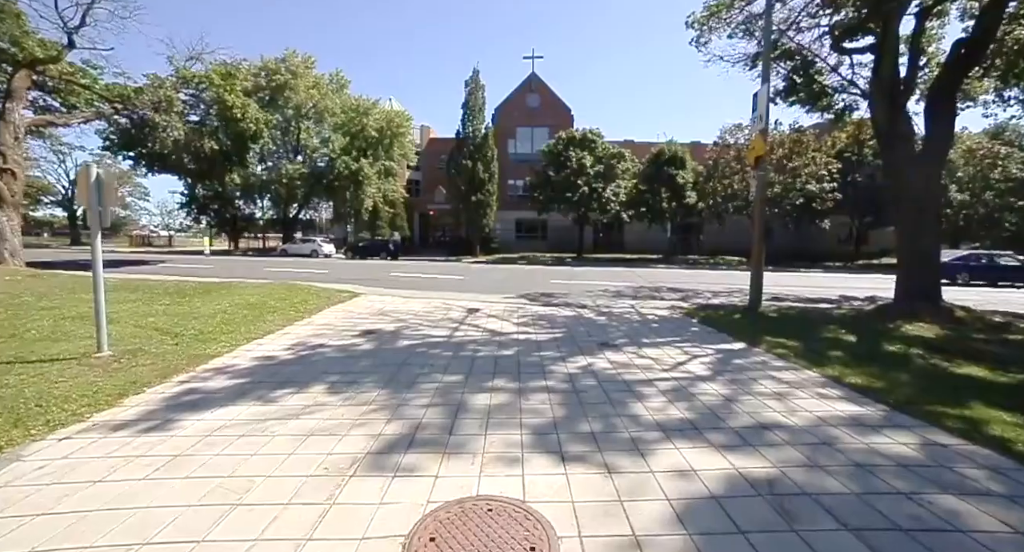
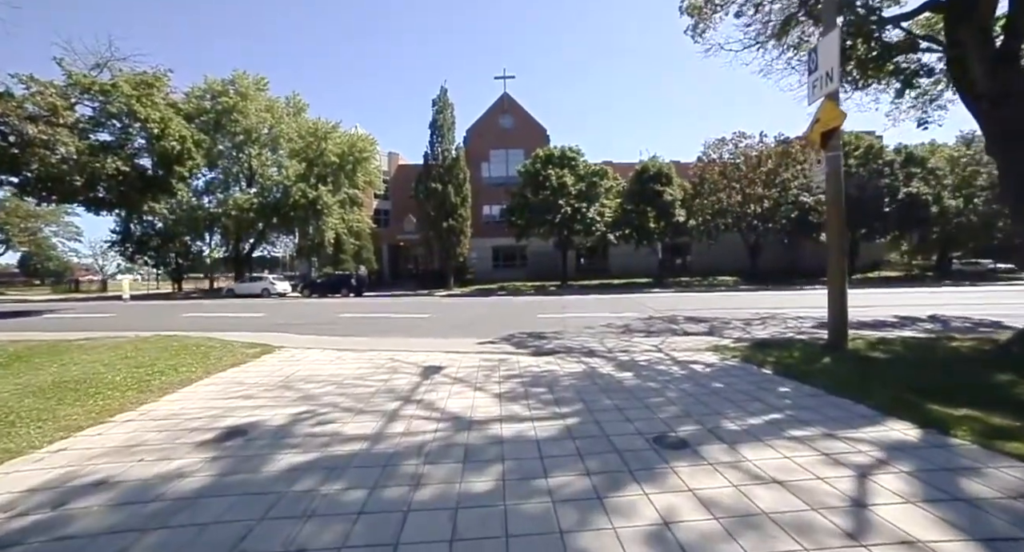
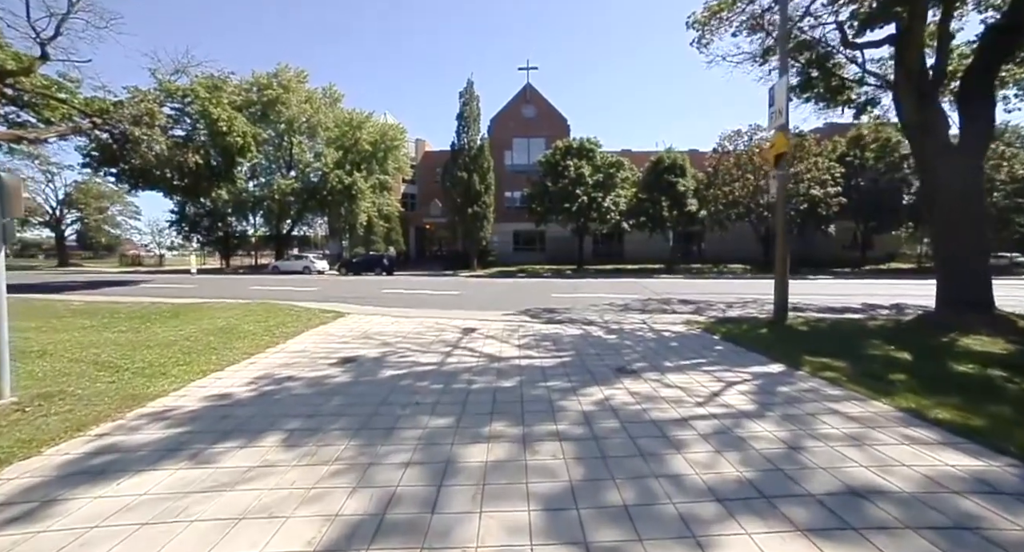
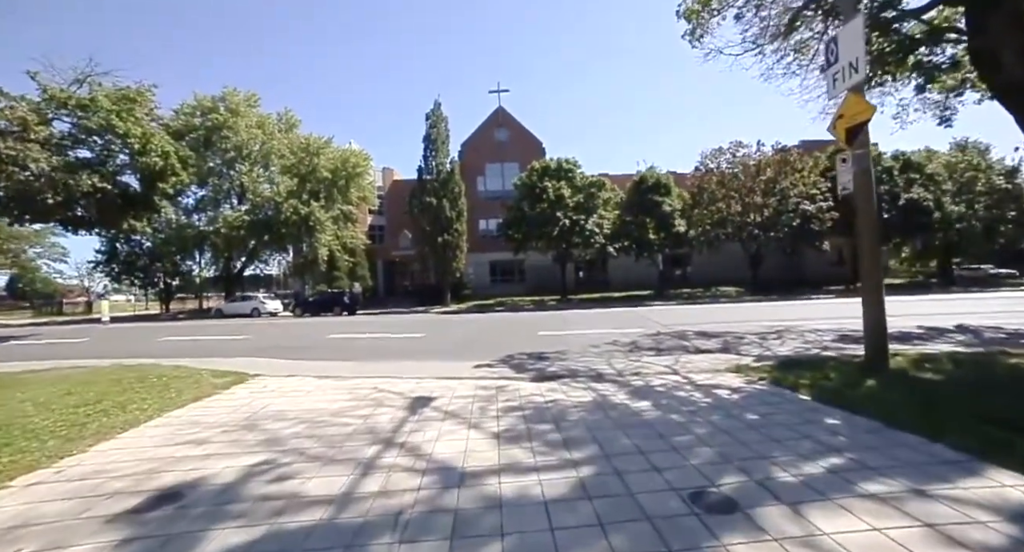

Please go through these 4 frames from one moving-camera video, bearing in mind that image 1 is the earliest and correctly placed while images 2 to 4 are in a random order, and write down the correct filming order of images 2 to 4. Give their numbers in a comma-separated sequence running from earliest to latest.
3, 2, 4
